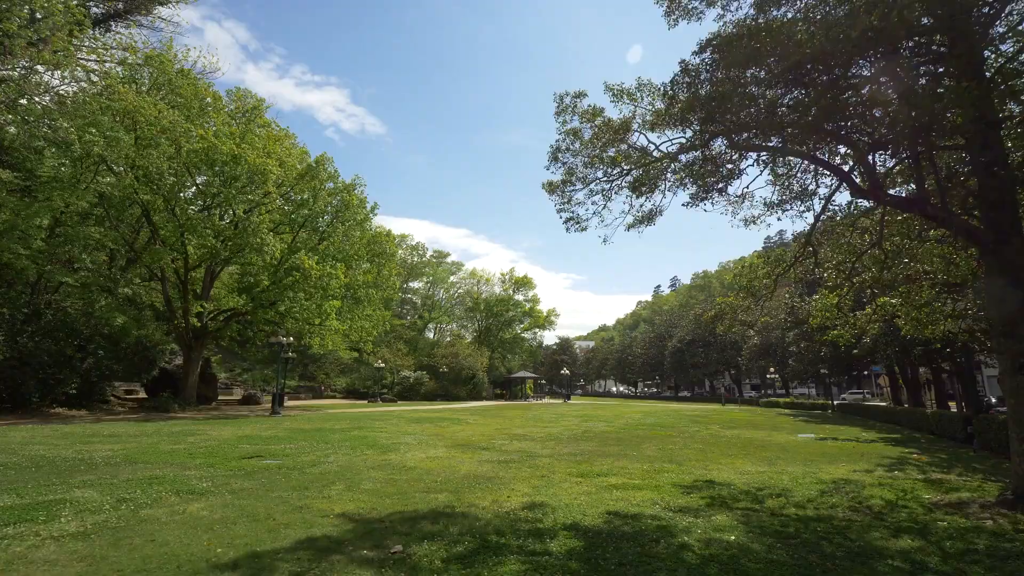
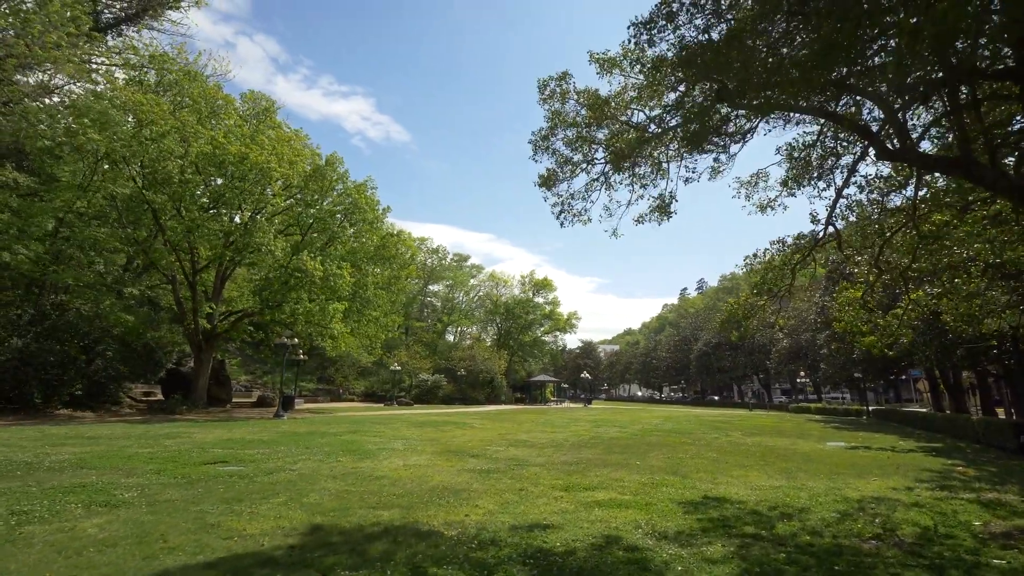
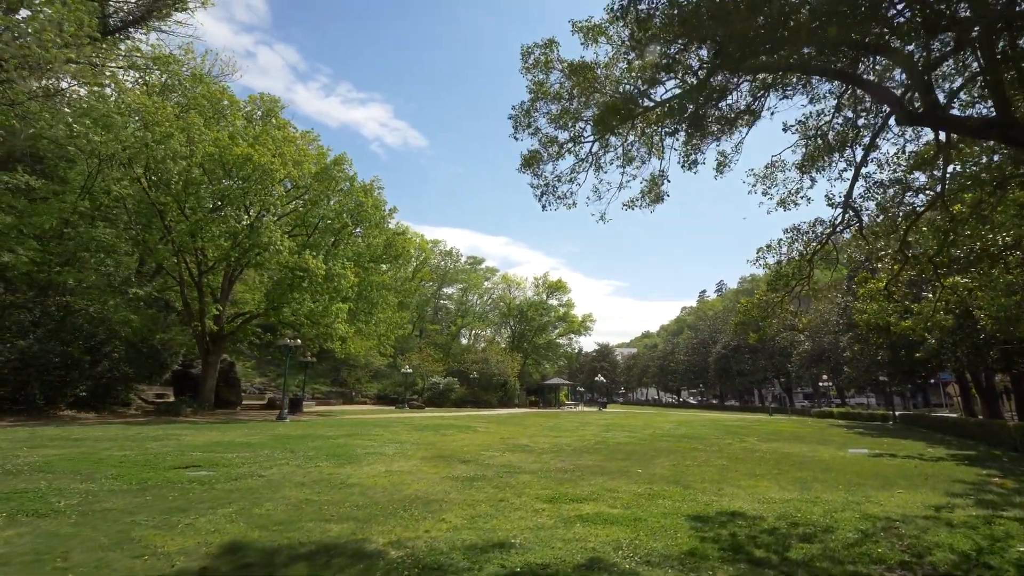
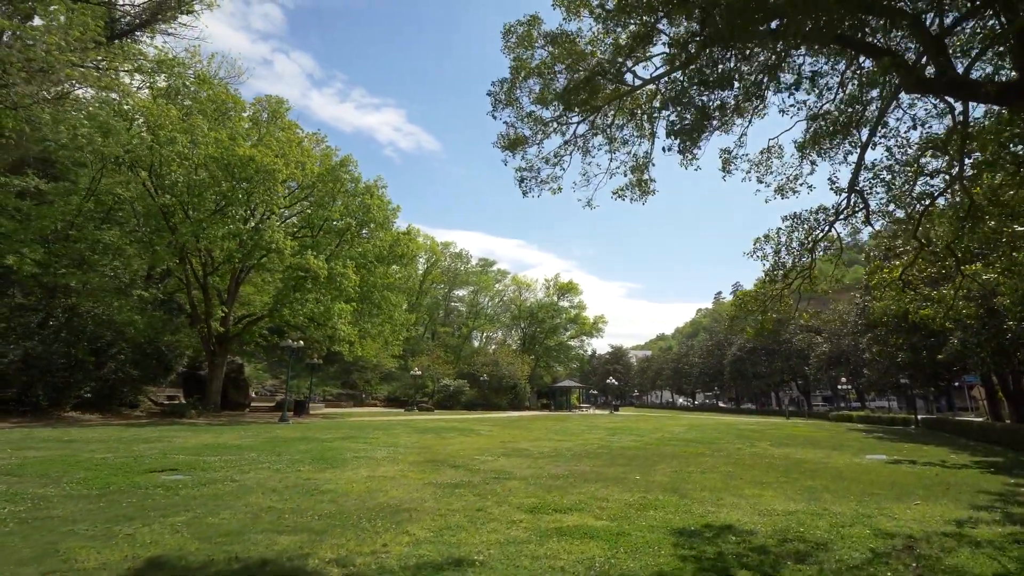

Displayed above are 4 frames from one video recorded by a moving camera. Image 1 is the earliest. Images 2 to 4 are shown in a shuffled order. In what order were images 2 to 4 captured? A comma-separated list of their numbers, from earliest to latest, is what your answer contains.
2, 3, 4
